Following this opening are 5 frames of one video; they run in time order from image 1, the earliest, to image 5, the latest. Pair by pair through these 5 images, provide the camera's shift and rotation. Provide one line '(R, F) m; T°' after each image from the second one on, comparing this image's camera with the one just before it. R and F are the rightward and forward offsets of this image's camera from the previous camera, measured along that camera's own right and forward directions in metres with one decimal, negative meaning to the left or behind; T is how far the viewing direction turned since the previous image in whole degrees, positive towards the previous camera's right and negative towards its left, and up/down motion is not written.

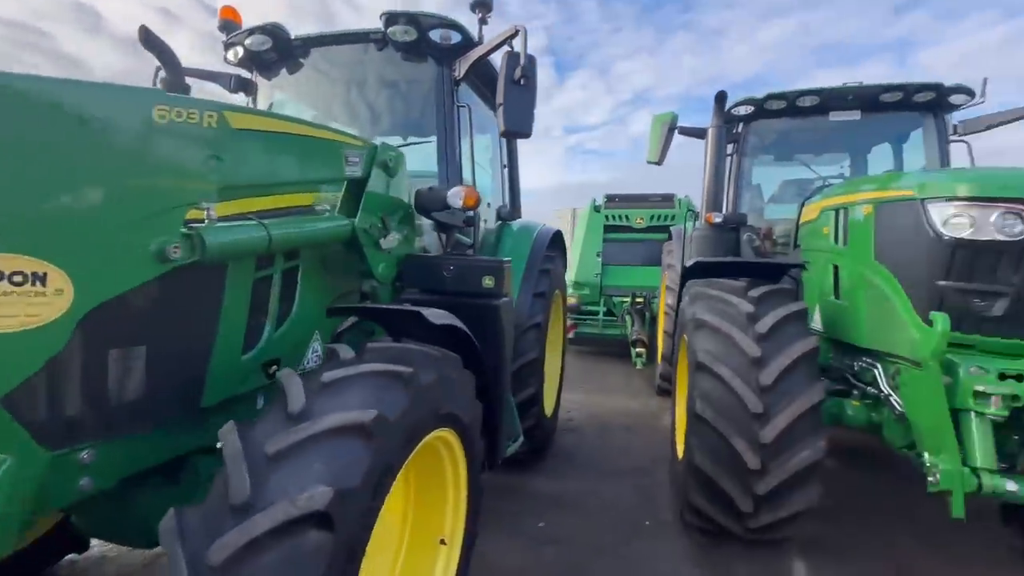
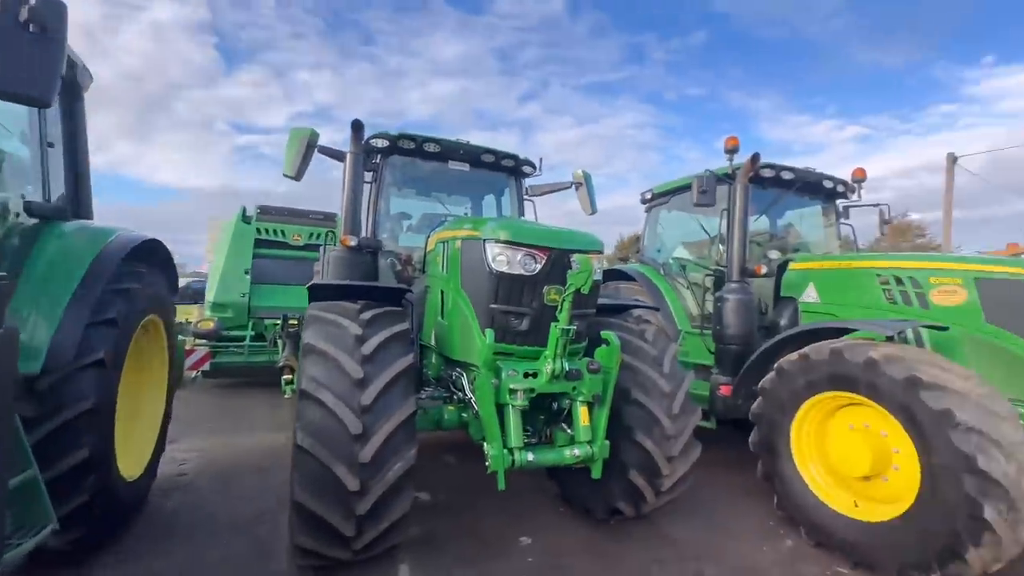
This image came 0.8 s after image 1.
(+0.4, -0.1) m; +39°
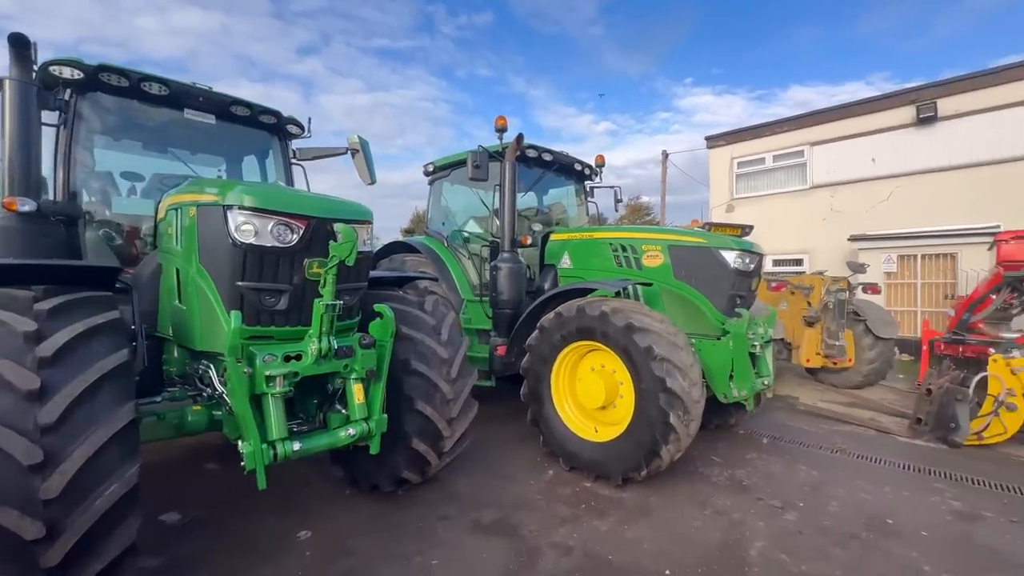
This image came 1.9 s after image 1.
(+0.2, 0.0) m; +25°
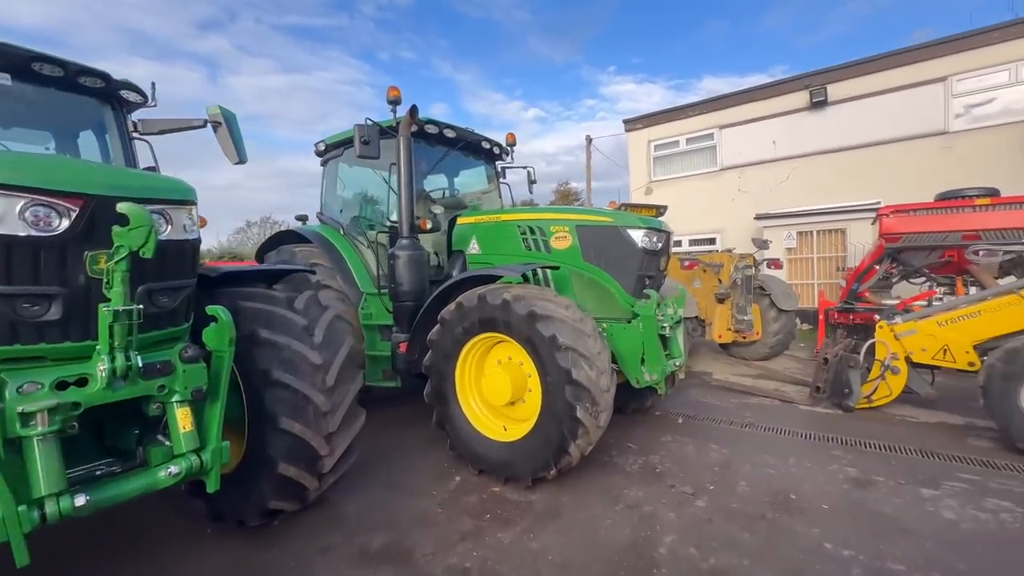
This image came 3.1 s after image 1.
(+0.3, +0.3) m; +8°
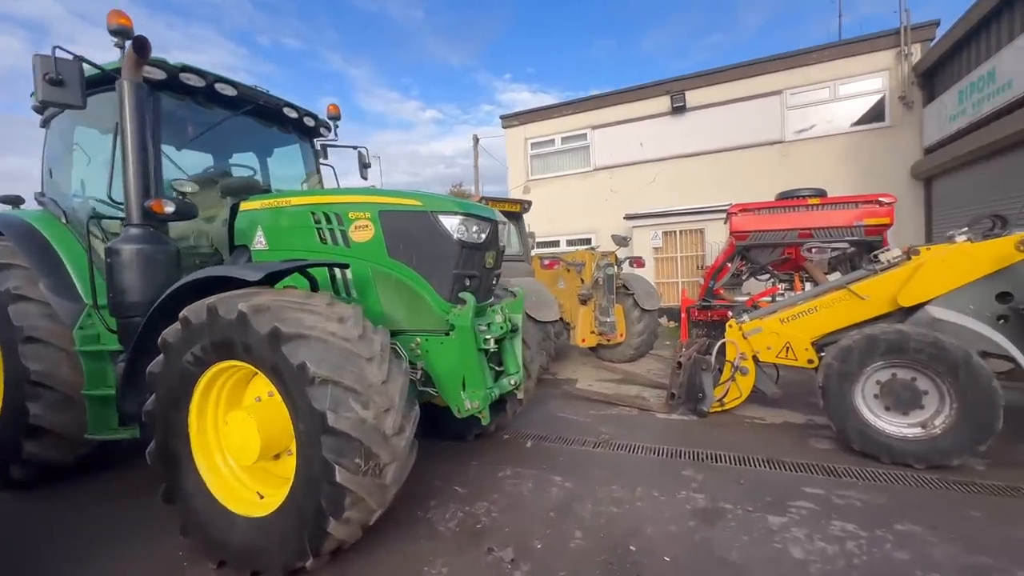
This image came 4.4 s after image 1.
(+0.8, +0.8) m; +13°
